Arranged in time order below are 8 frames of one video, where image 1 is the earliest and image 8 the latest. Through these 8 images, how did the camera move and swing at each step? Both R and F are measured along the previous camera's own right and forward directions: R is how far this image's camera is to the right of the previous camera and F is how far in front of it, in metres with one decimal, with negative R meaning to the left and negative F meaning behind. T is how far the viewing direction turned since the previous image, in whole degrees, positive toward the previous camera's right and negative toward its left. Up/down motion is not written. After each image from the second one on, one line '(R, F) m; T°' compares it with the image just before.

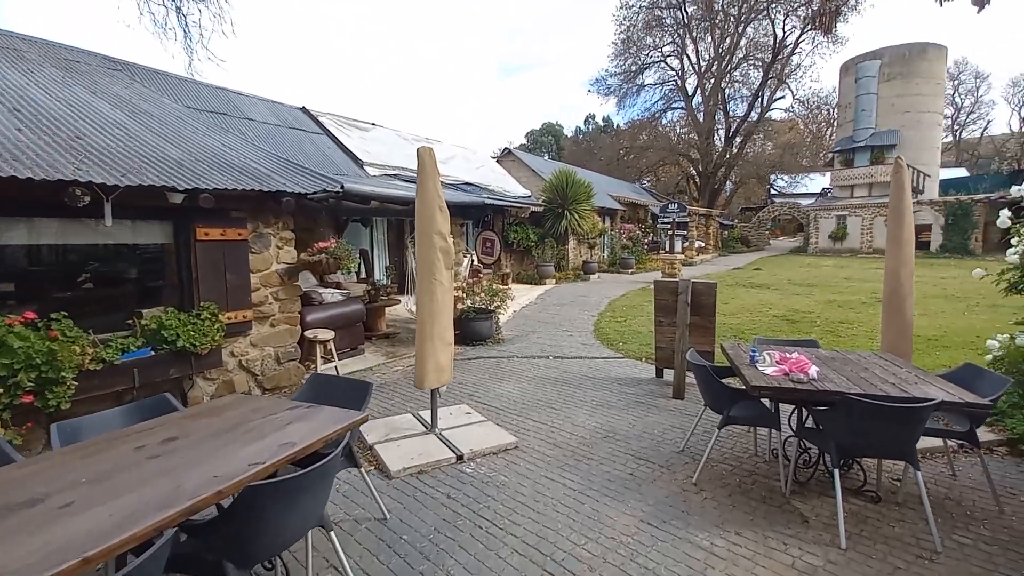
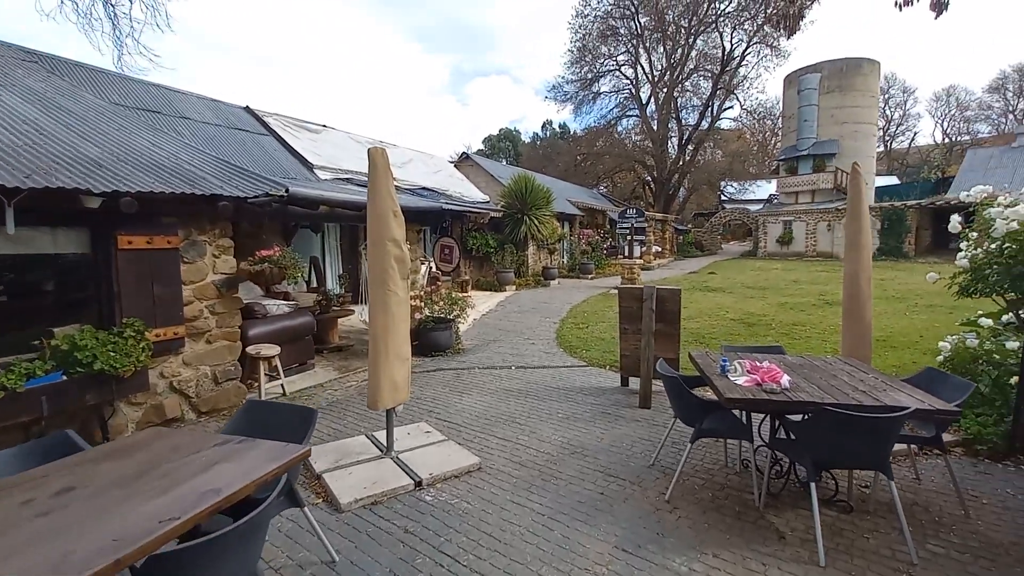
(0.0, +0.2) m; +5°
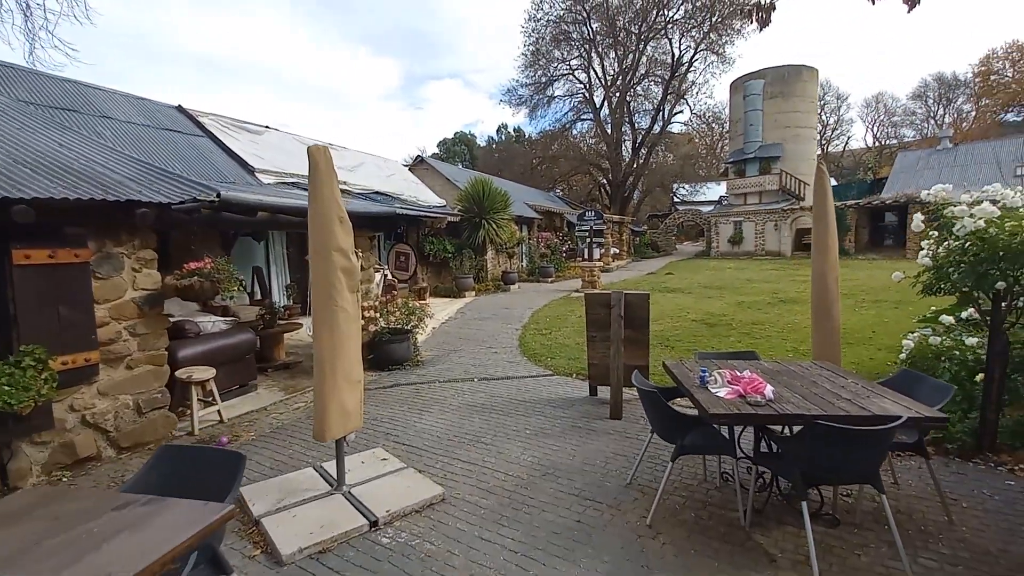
(0.0, +0.3) m; +5°
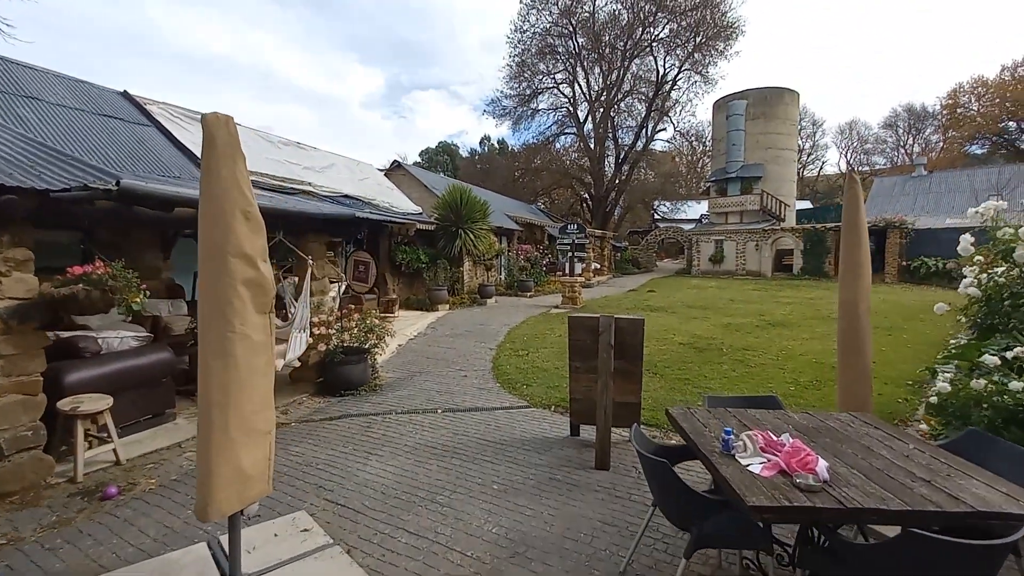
(+0.1, +0.7) m; +2°
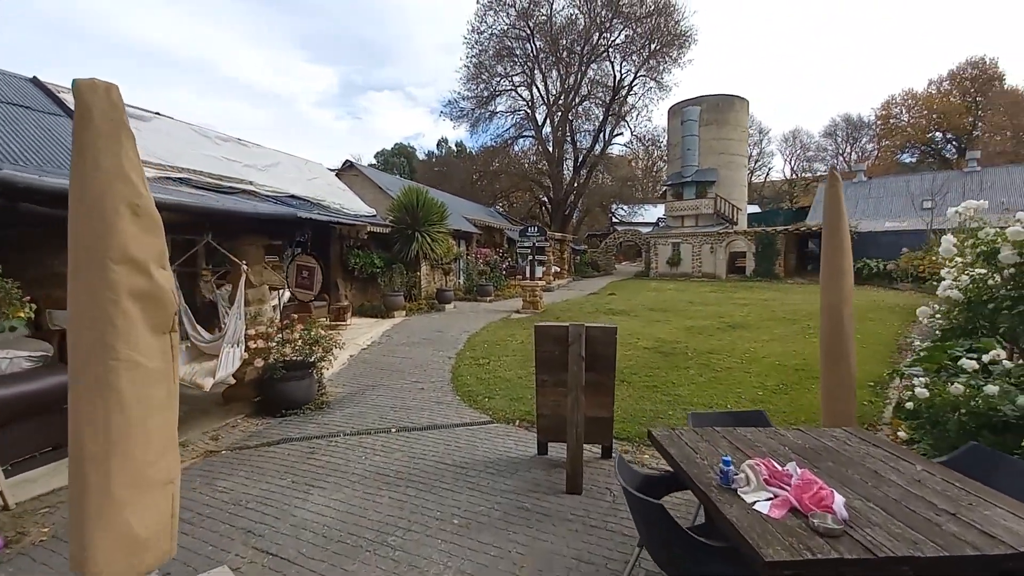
(0.0, +0.3) m; +5°
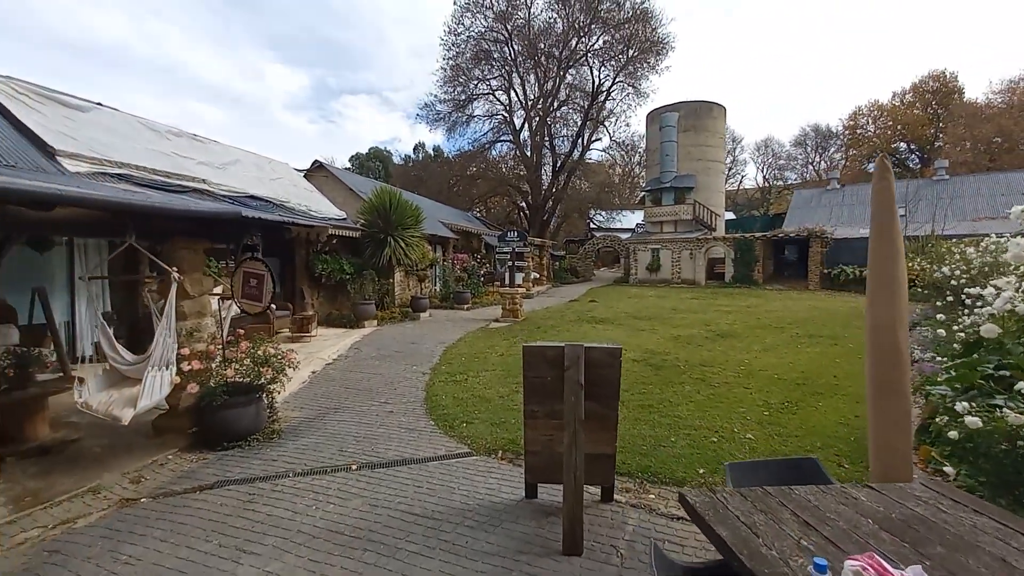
(0.0, +0.5) m; +3°
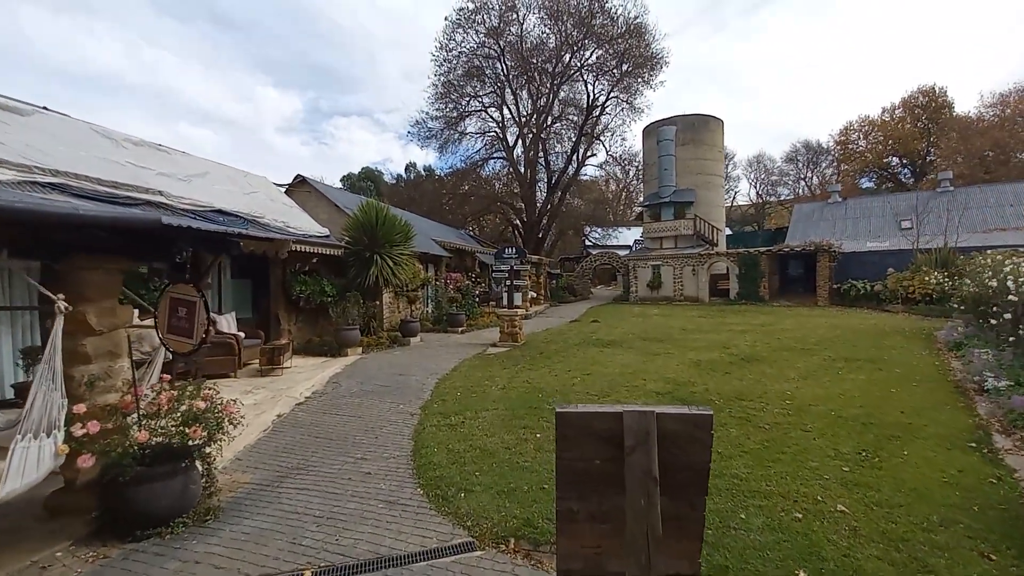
(-0.1, +0.9) m; +1°
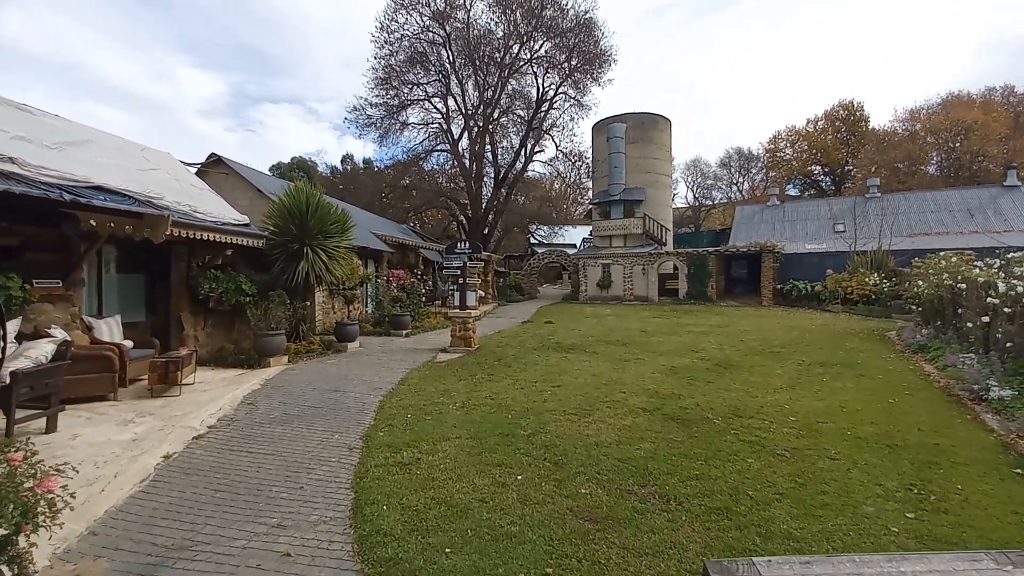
(-0.2, +1.0) m; +7°
